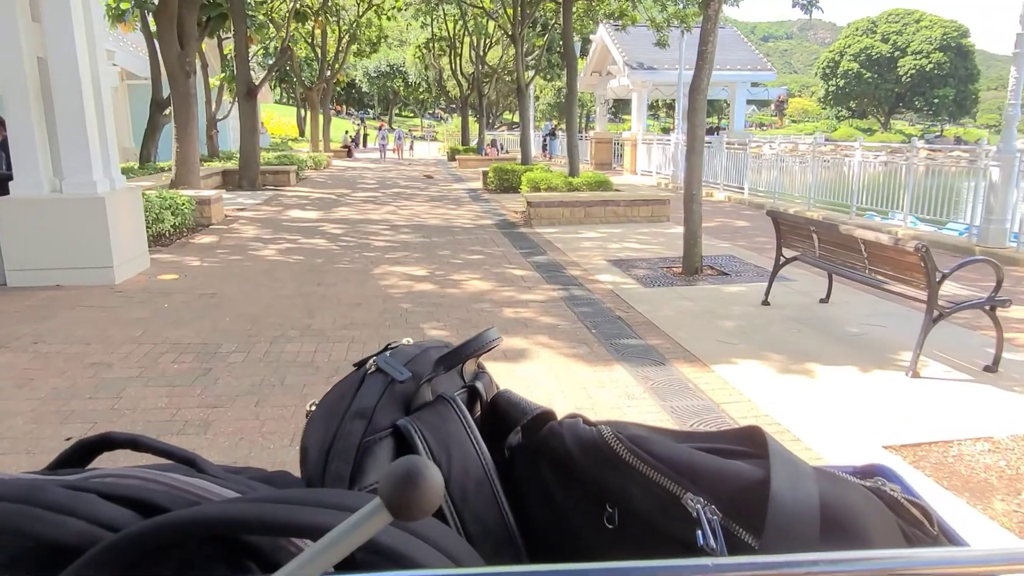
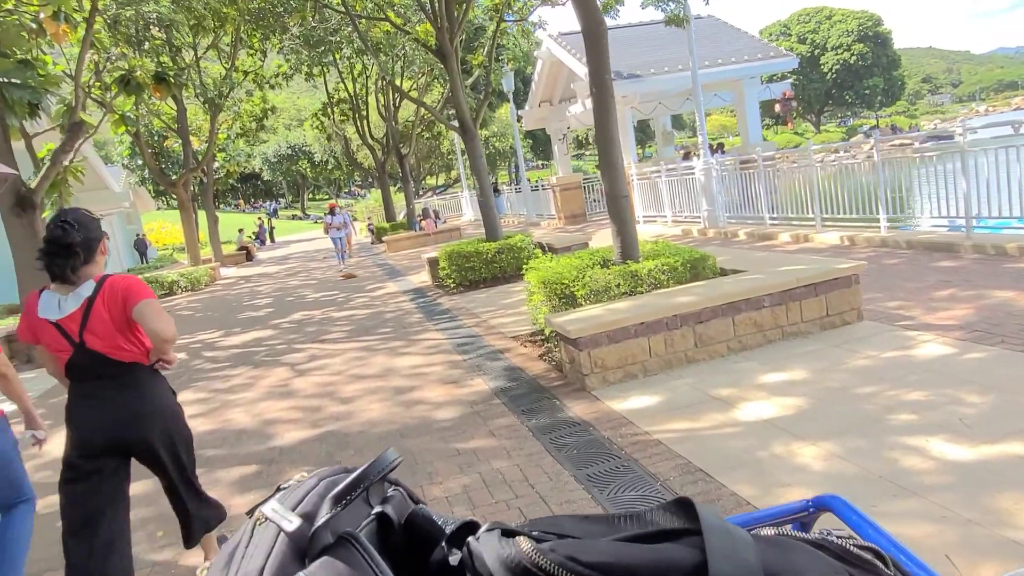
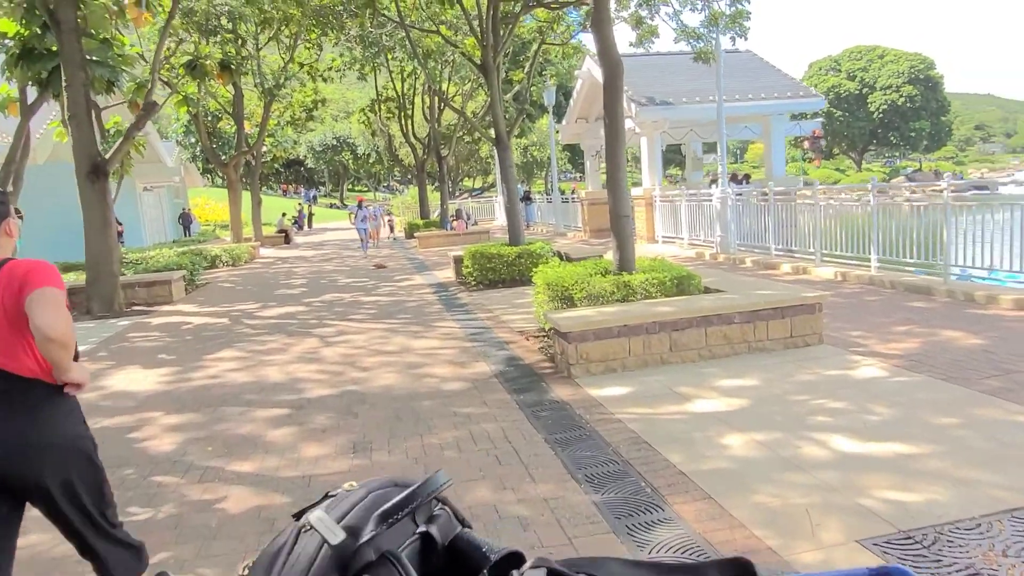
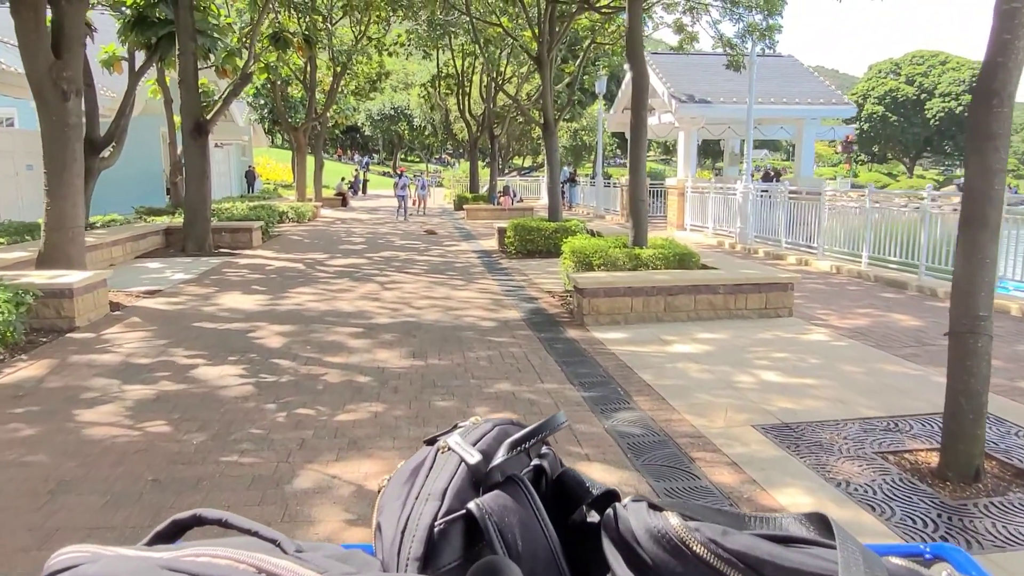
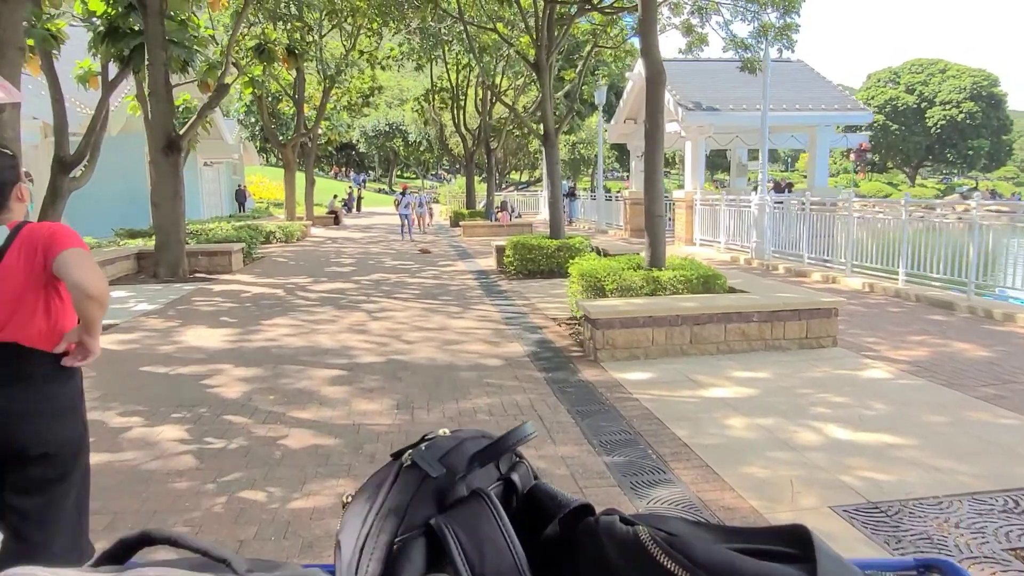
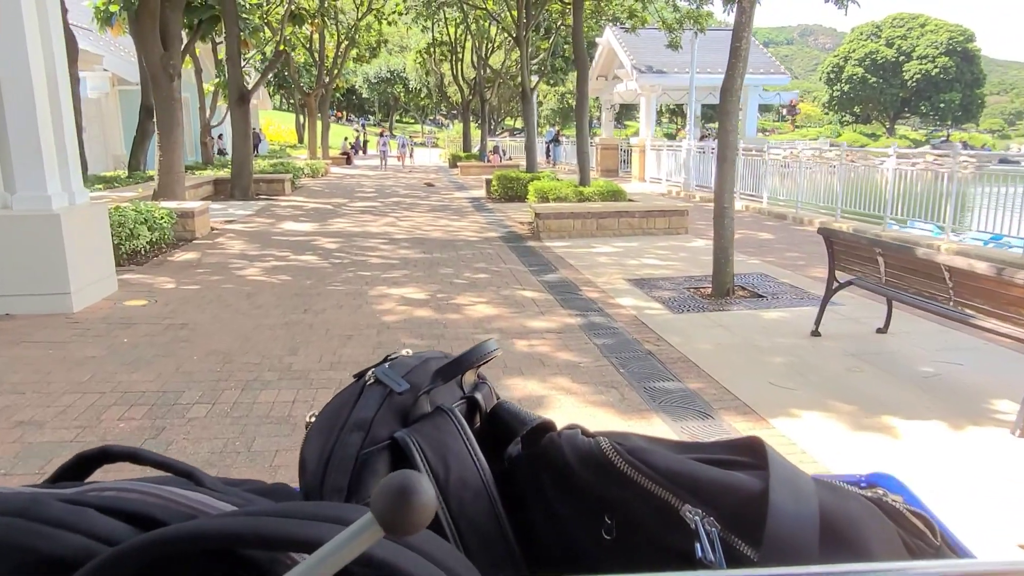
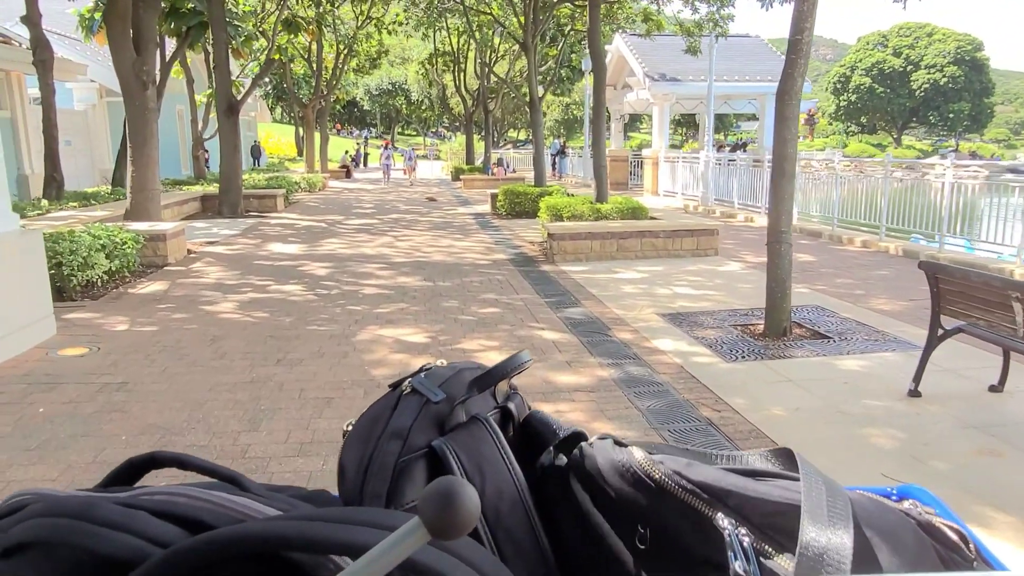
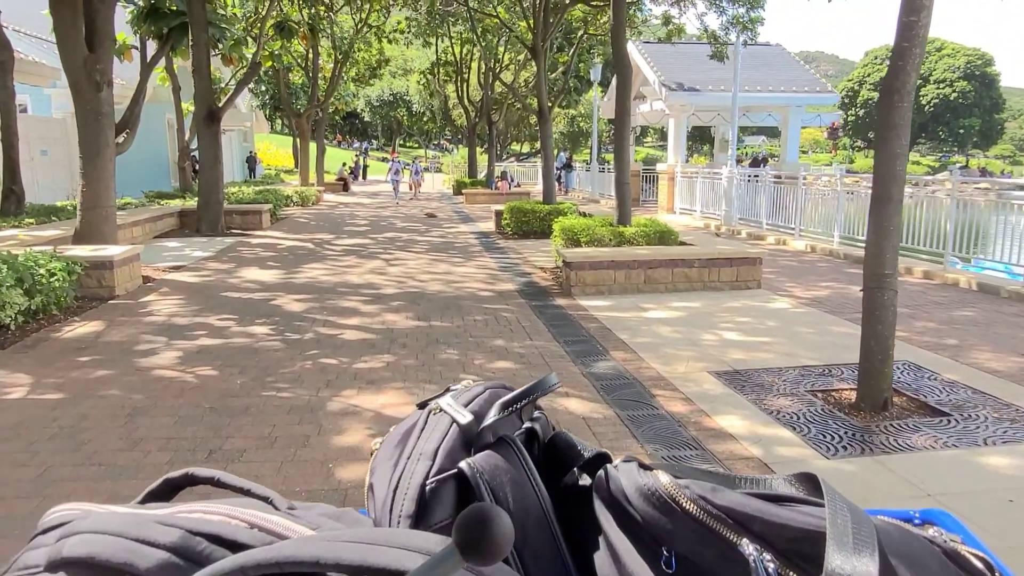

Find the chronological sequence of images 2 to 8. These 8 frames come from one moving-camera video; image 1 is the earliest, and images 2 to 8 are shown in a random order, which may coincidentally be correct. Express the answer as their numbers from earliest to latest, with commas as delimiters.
6, 7, 8, 4, 5, 3, 2
